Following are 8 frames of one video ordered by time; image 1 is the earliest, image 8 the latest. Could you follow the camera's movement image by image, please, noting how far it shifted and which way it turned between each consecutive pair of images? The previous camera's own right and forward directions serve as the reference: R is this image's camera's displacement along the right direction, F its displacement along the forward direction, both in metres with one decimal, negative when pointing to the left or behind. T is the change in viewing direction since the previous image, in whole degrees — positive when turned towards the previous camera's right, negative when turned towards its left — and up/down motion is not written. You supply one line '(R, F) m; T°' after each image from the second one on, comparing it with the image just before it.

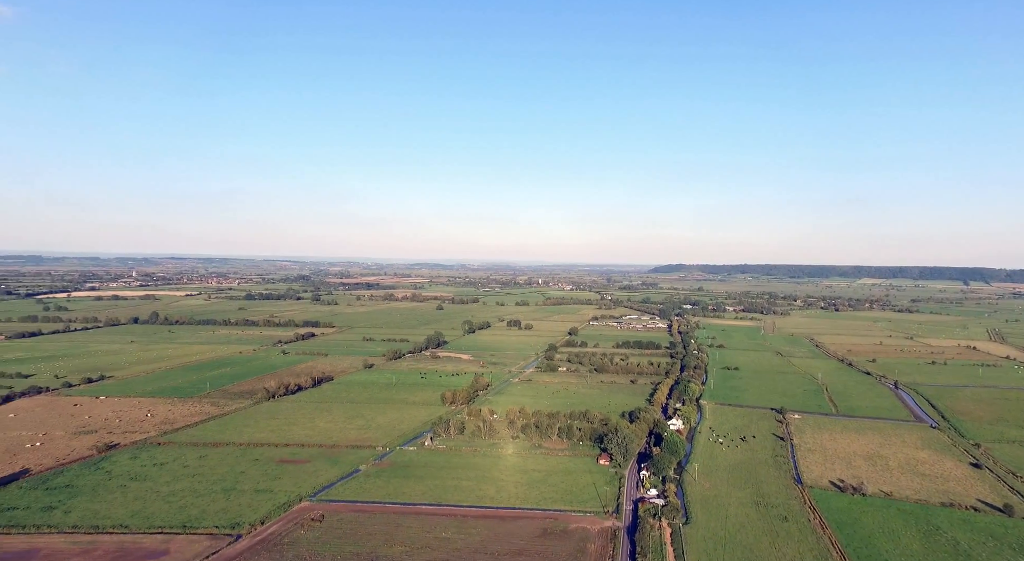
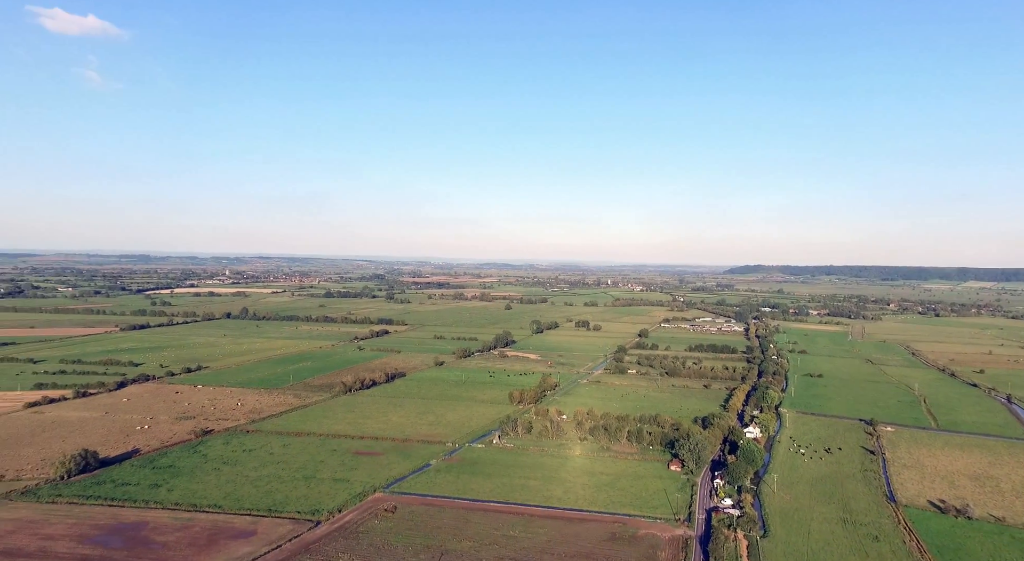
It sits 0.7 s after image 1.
(0.0, +0.2) m; -5°
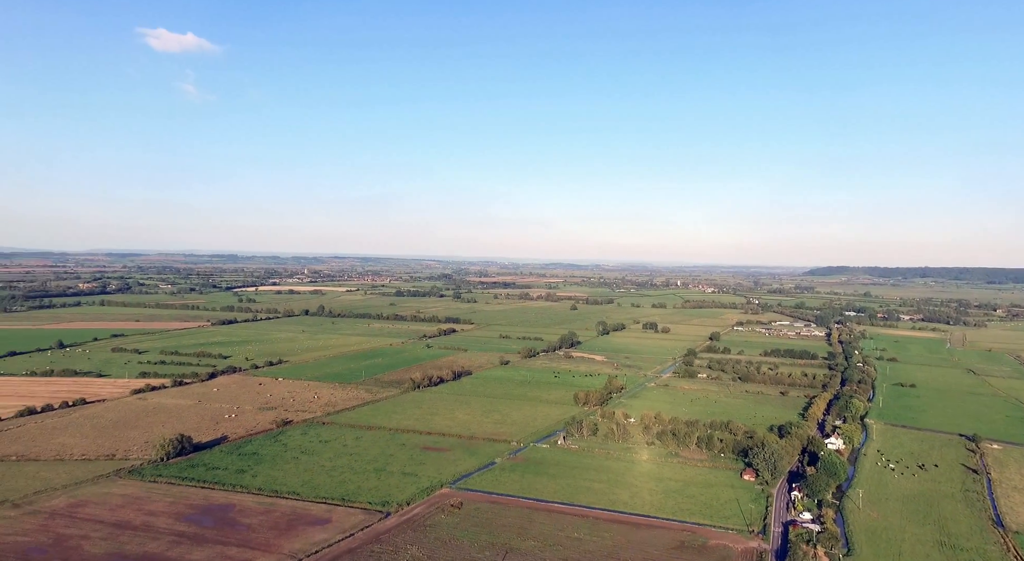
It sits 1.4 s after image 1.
(0.0, +0.2) m; -5°
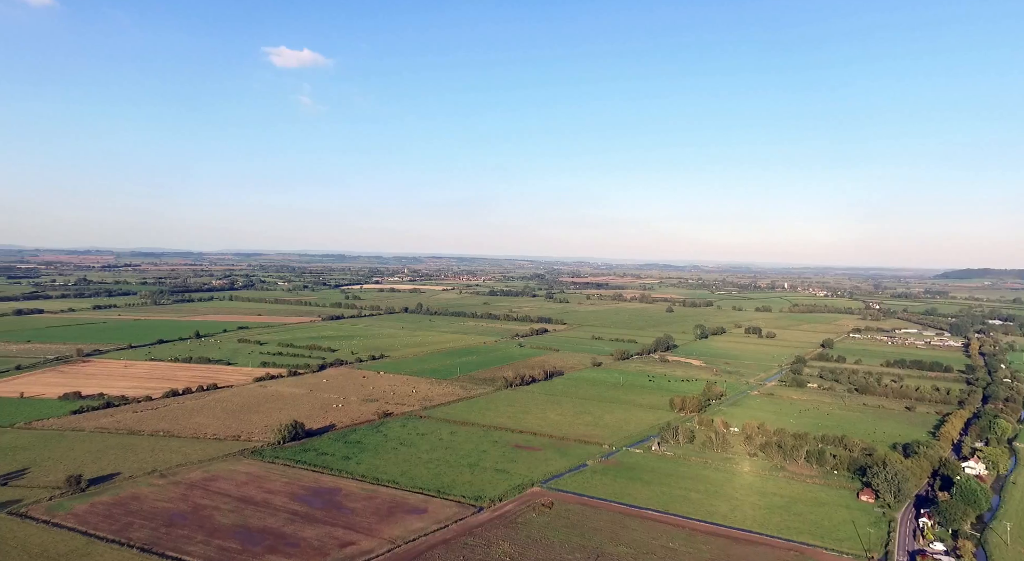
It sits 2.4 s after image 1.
(-0.1, +0.4) m; -7°
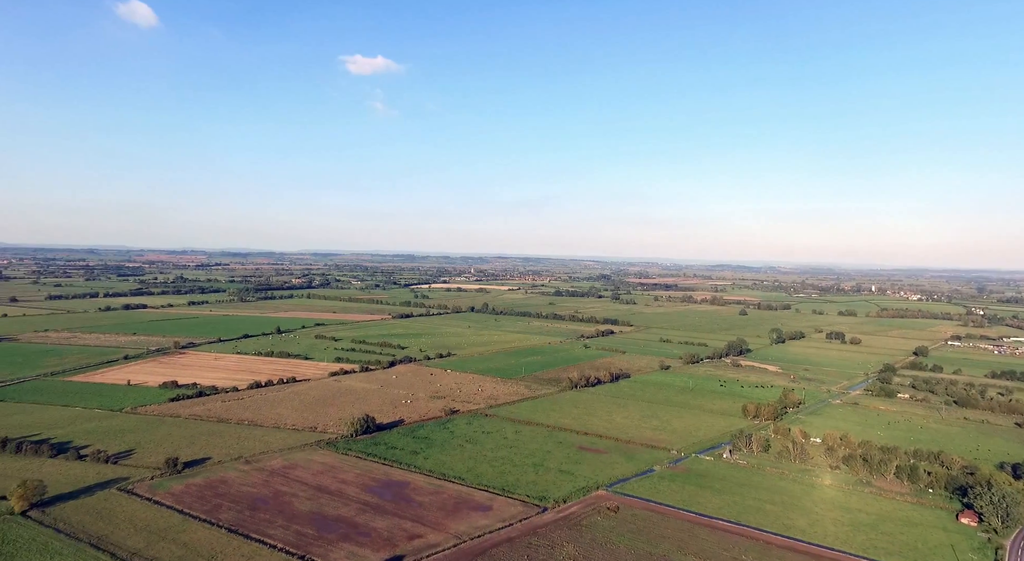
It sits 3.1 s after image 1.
(-0.1, +0.4) m; -5°
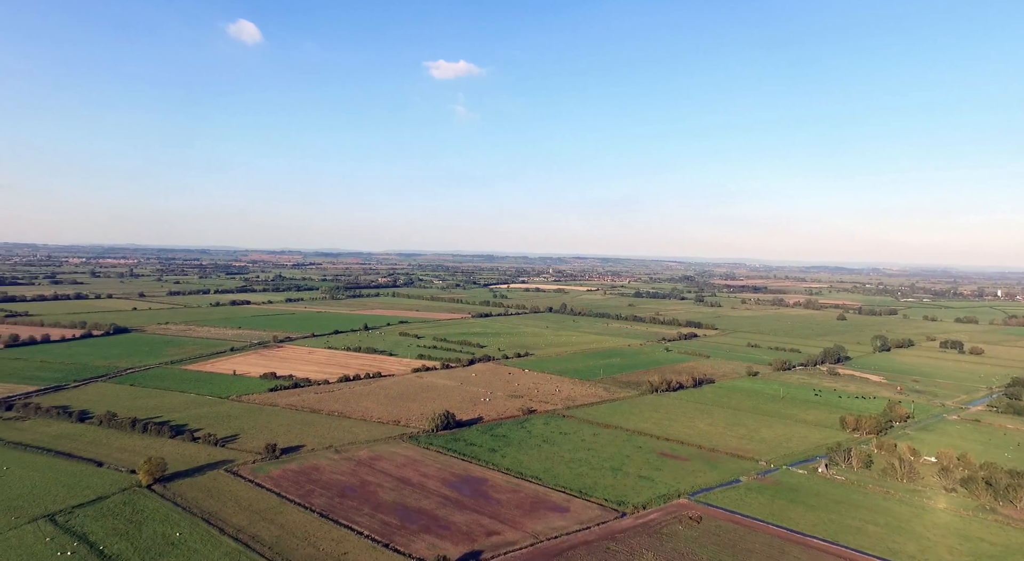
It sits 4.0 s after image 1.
(-0.1, +0.7) m; -6°
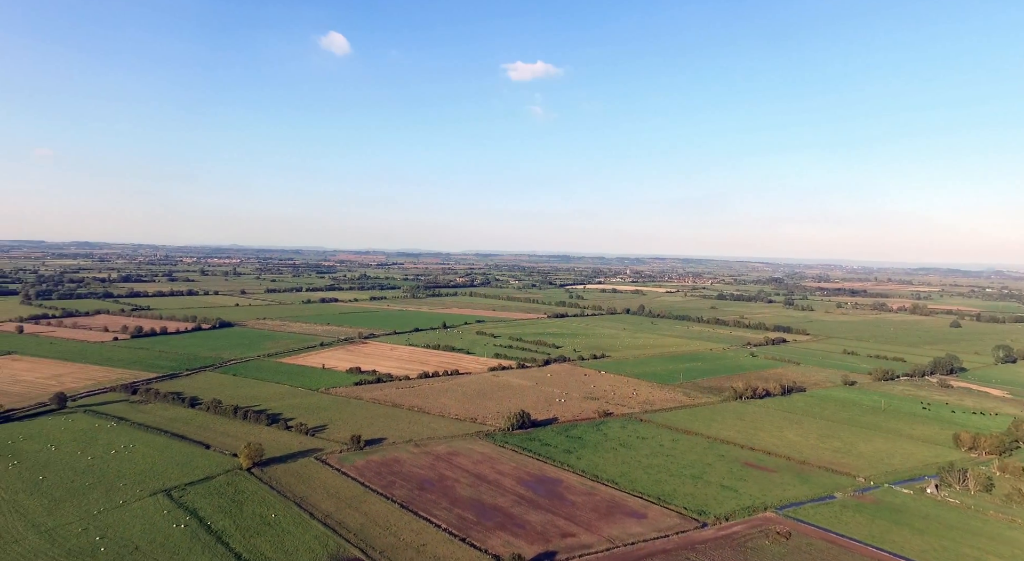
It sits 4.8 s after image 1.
(-0.1, +1.0) m; -6°
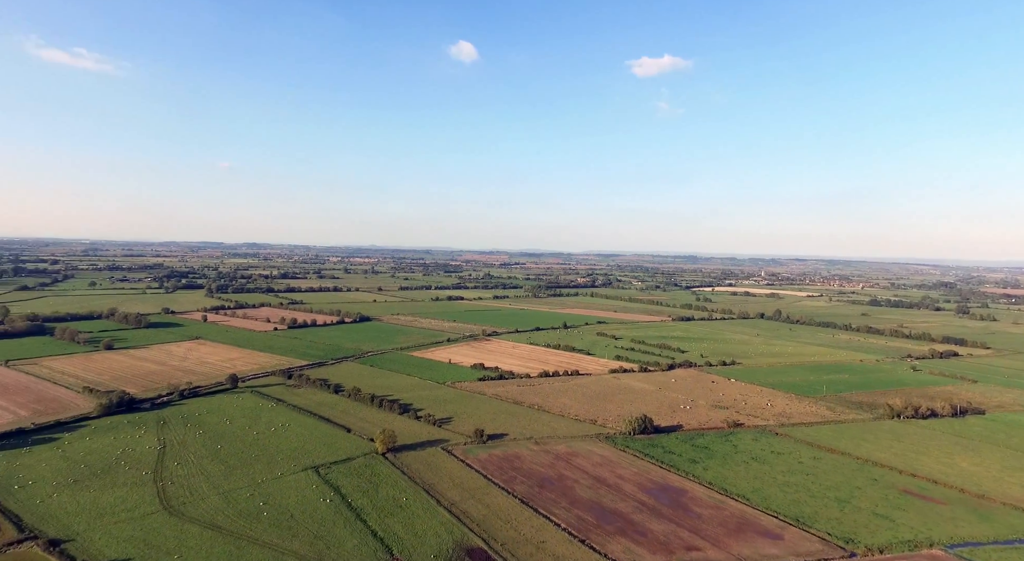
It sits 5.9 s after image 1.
(-0.3, +2.5) m; -9°
